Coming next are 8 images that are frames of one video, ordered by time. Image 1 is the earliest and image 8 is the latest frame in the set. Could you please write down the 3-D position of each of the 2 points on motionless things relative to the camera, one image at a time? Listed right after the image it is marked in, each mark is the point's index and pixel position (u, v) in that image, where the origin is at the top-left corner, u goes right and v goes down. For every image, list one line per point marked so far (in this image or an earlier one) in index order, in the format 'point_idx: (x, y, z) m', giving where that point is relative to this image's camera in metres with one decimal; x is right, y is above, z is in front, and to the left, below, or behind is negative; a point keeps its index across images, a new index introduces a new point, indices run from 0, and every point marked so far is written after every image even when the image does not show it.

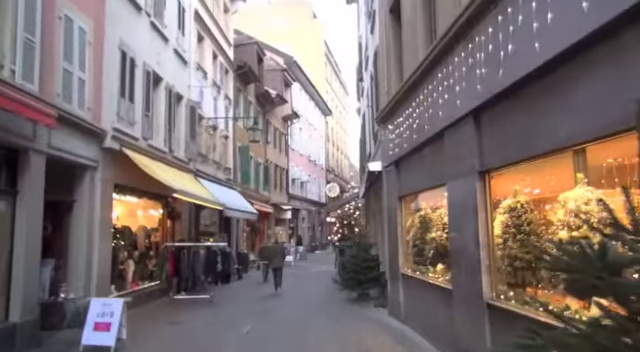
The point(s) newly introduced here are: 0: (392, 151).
0: (+1.6, +0.5, +10.2) m
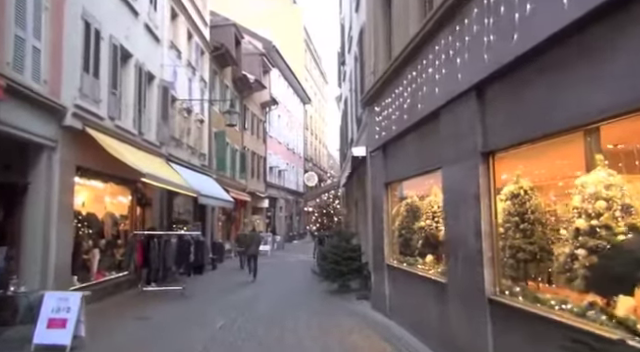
0: (+1.2, +0.9, +9.6) m
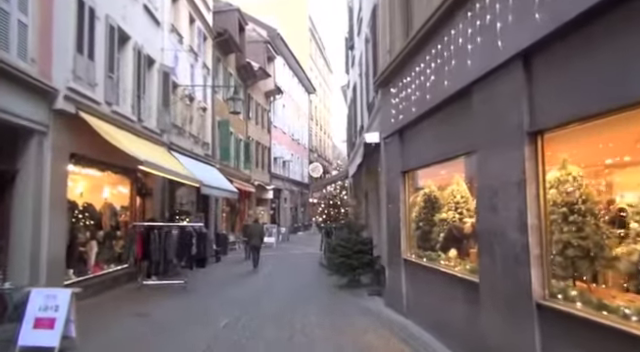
0: (+1.4, +1.1, +8.8) m
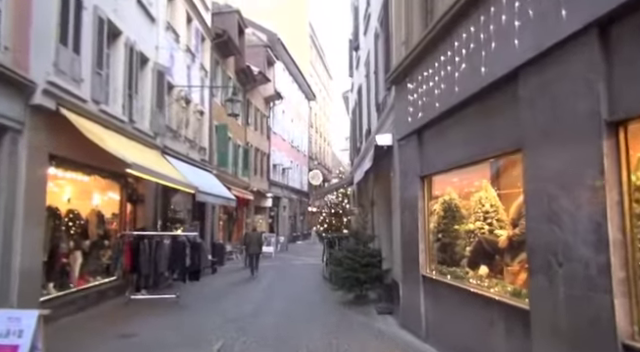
0: (+1.6, +1.0, +7.9) m
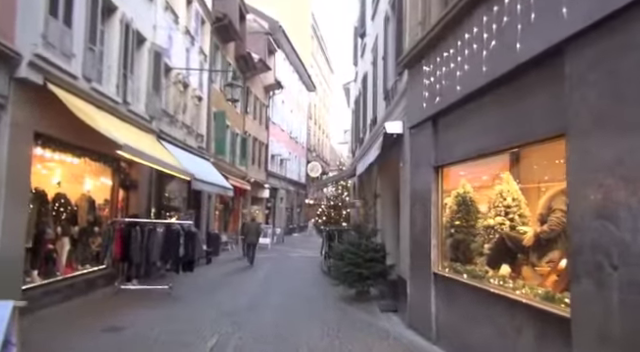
0: (+1.7, +1.2, +7.3) m
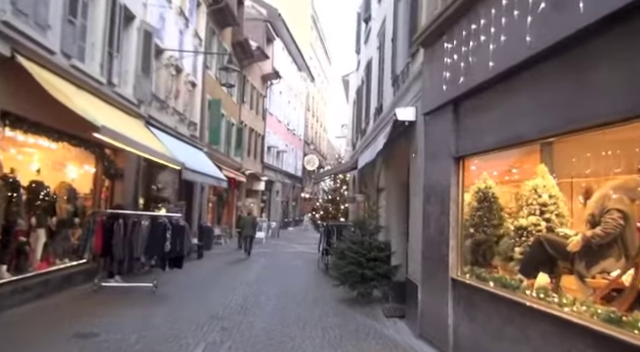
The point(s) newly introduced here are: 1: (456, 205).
0: (+1.8, +1.3, +6.4) m
1: (+1.8, -0.4, +6.3) m
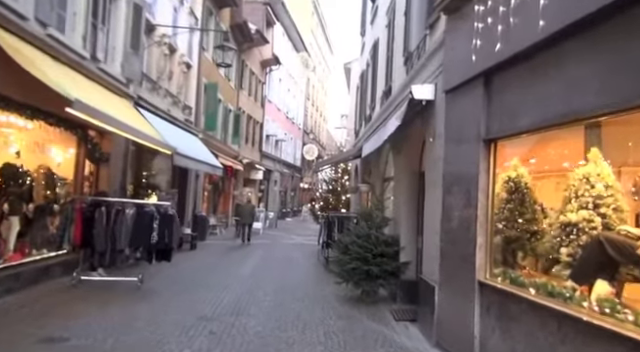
0: (+1.8, +1.4, +5.4) m
1: (+1.9, -0.2, +5.4) m
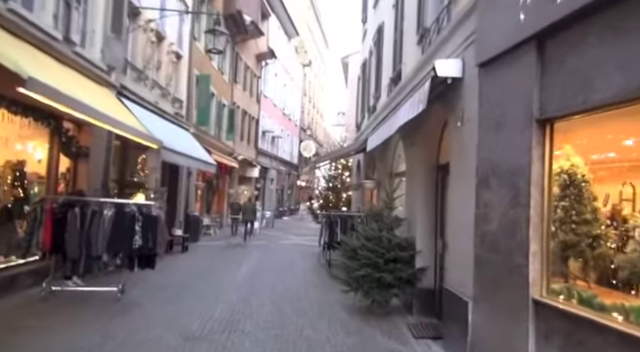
0: (+1.9, +1.5, +4.3) m
1: (+2.0, -0.1, +4.3) m
